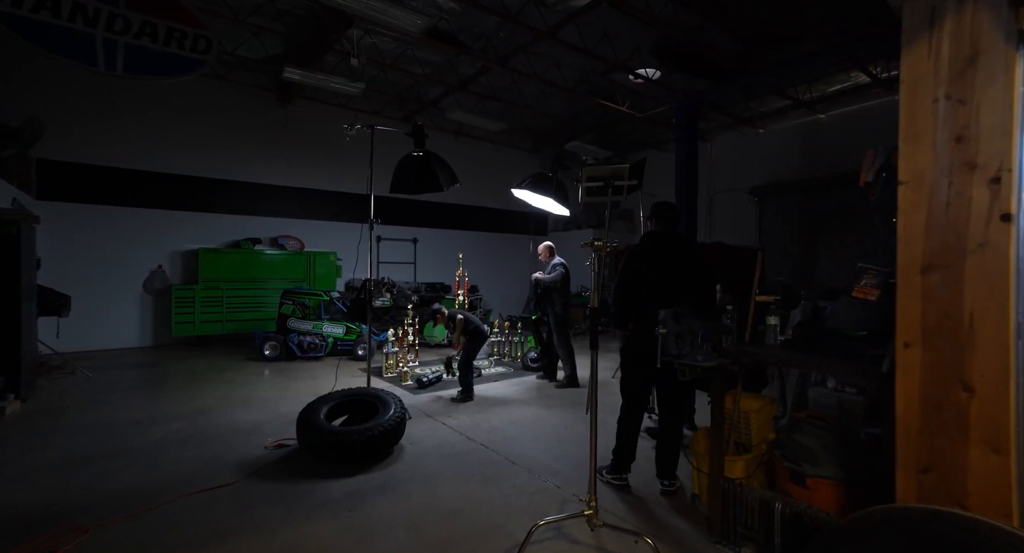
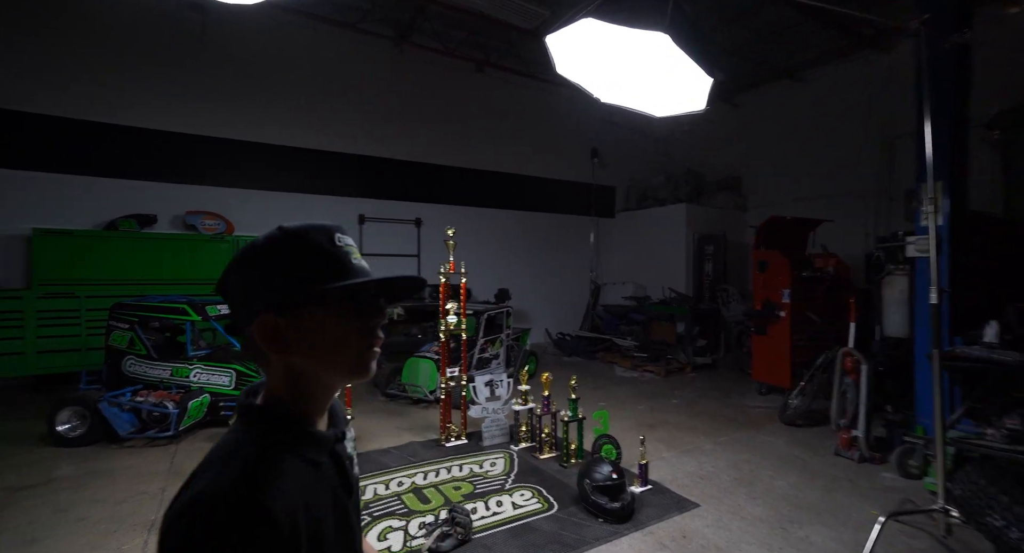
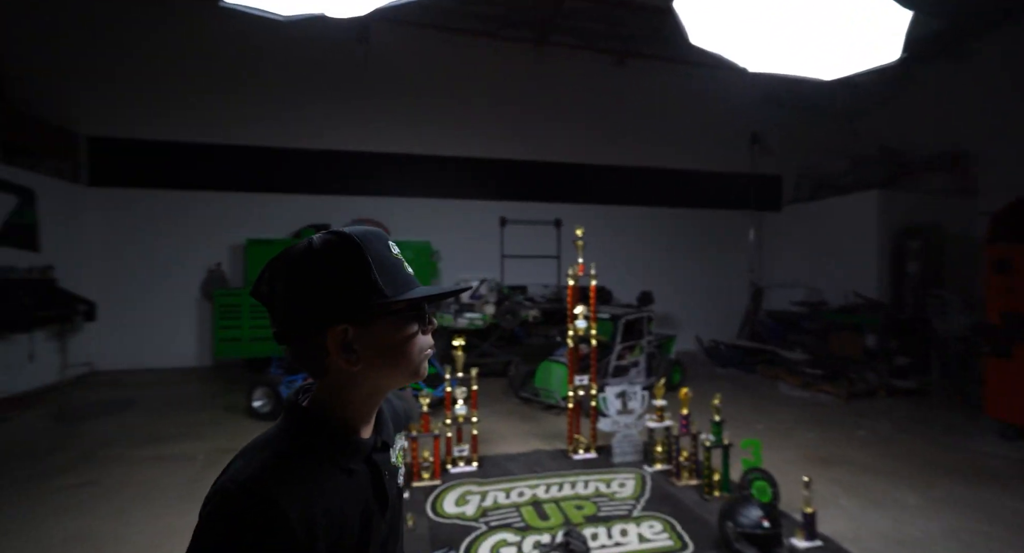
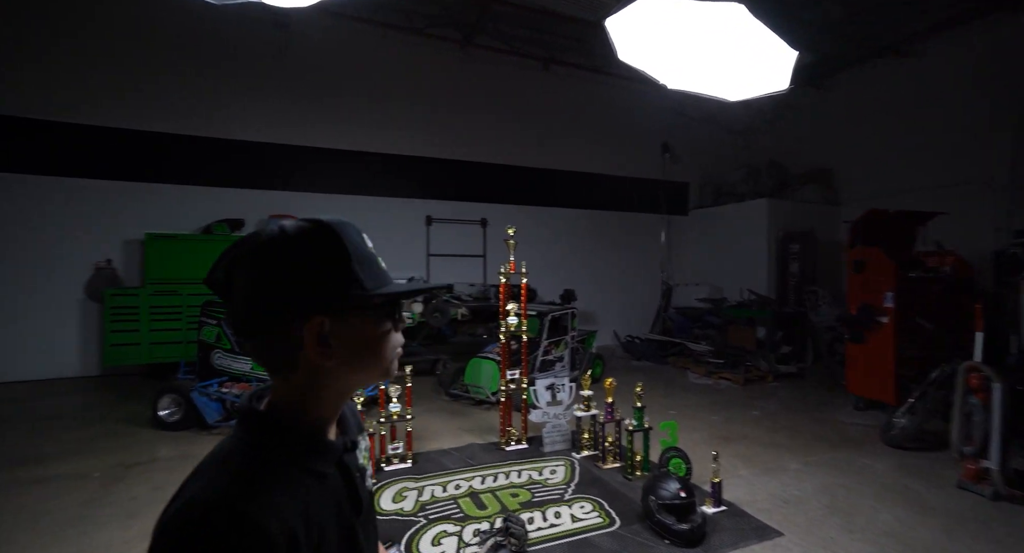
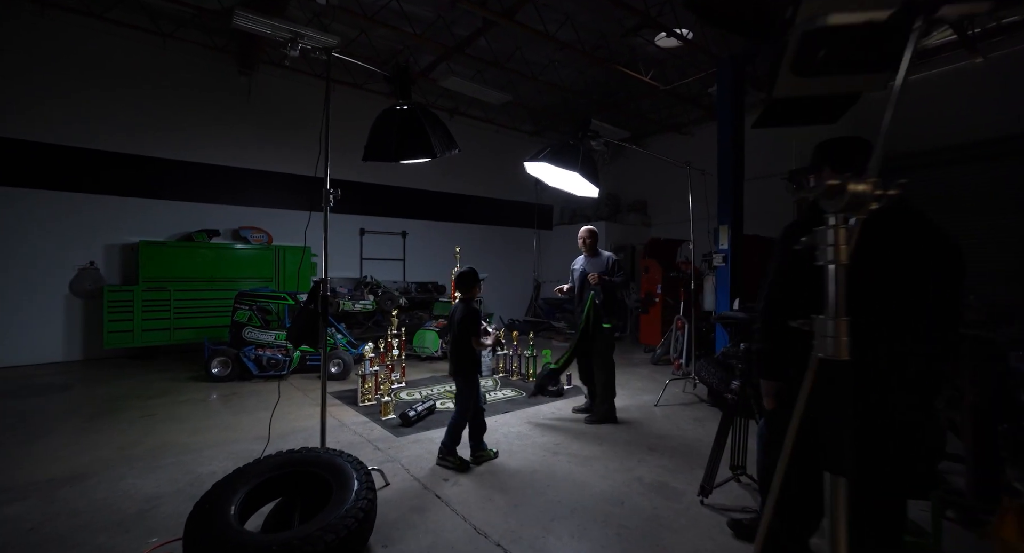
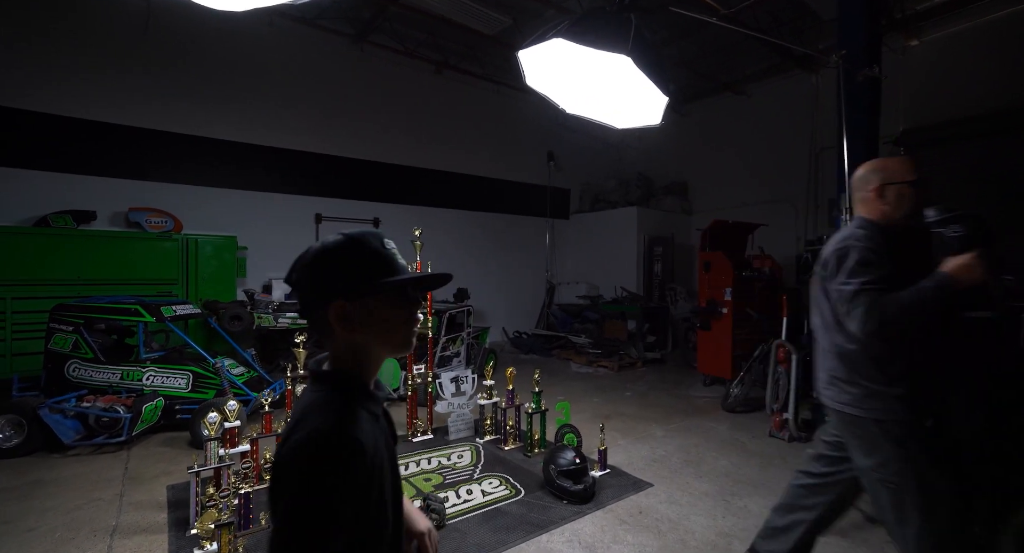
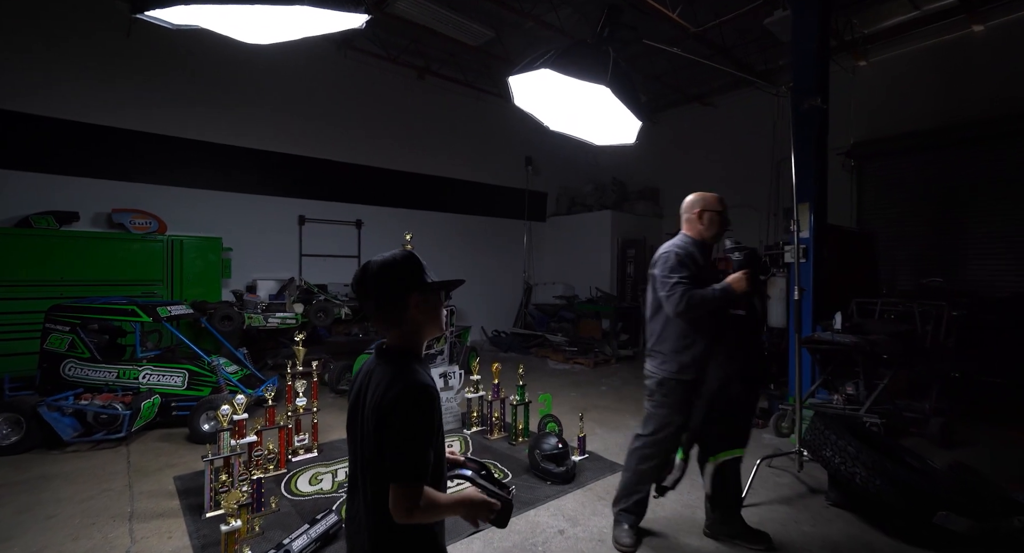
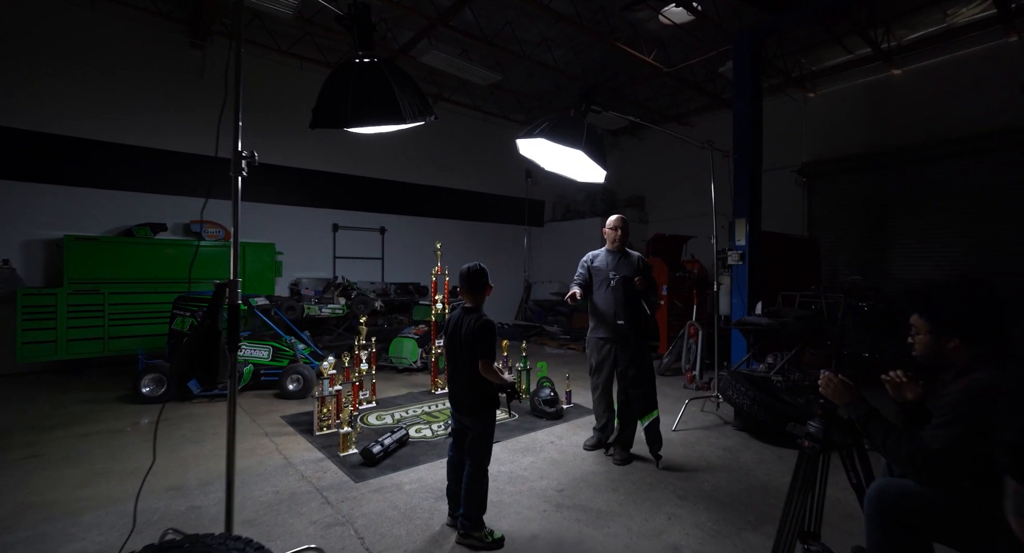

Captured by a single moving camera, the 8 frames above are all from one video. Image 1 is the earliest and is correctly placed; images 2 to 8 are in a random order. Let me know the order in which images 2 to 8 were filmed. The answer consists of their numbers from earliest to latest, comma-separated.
5, 8, 7, 6, 2, 4, 3
